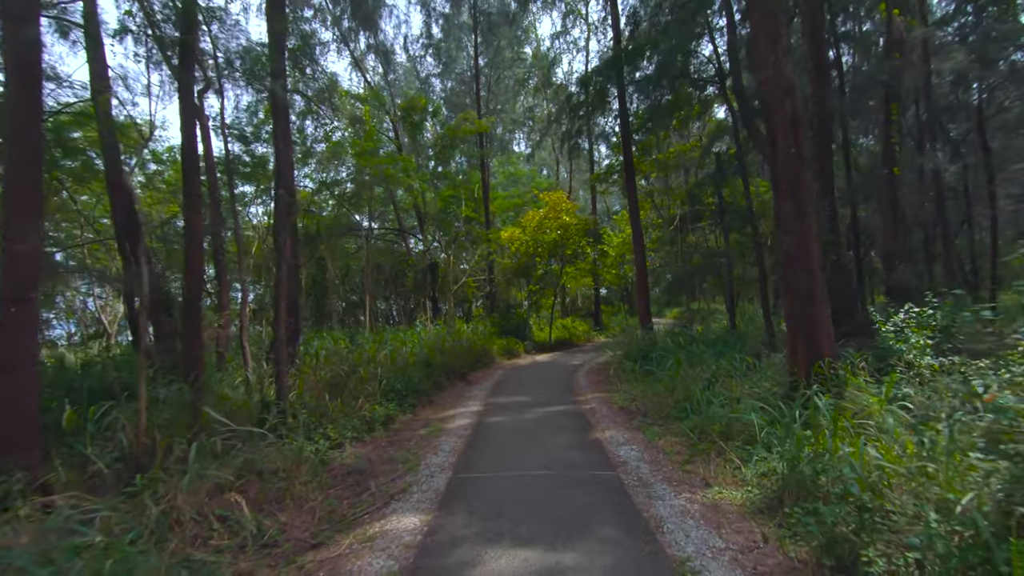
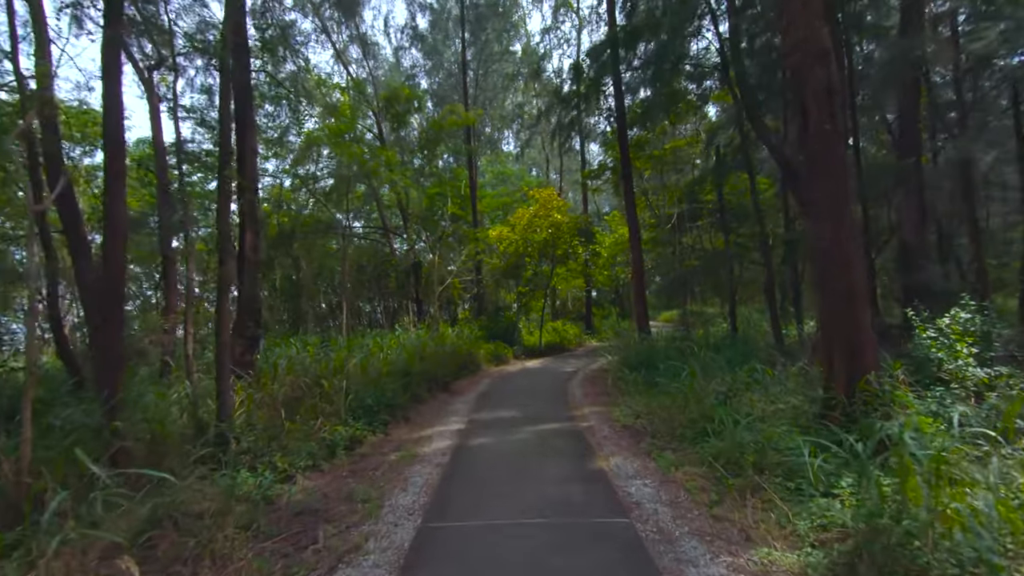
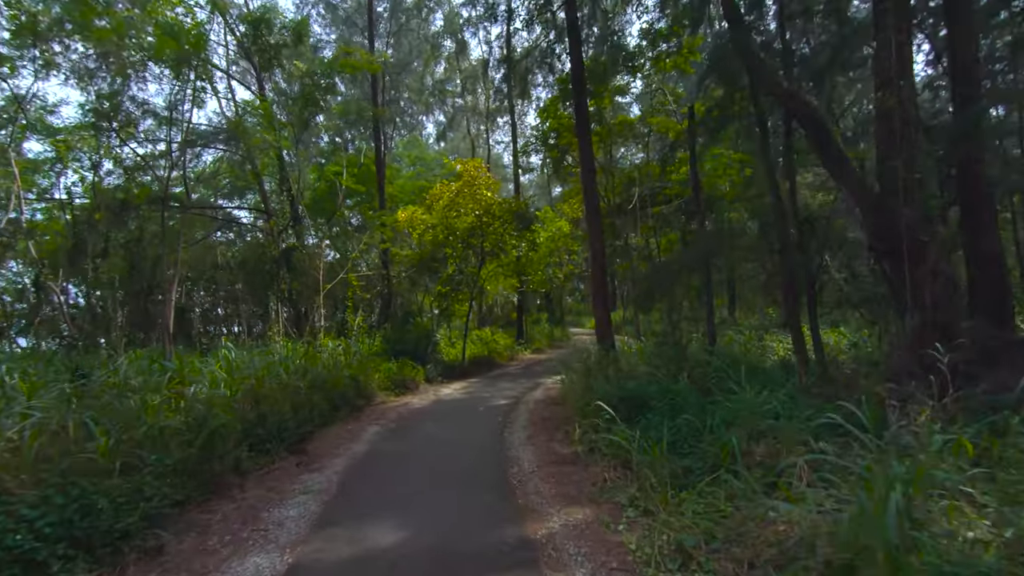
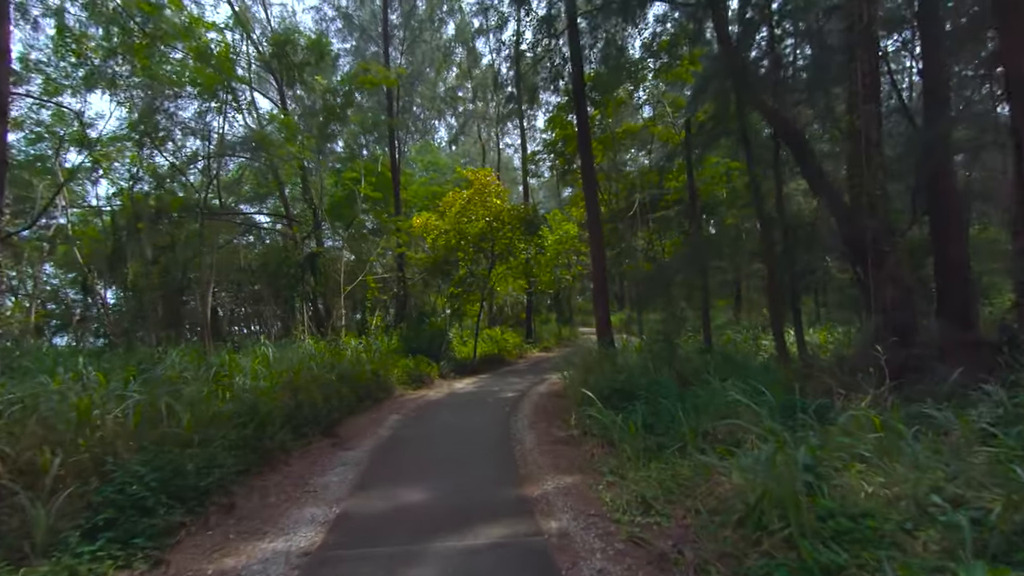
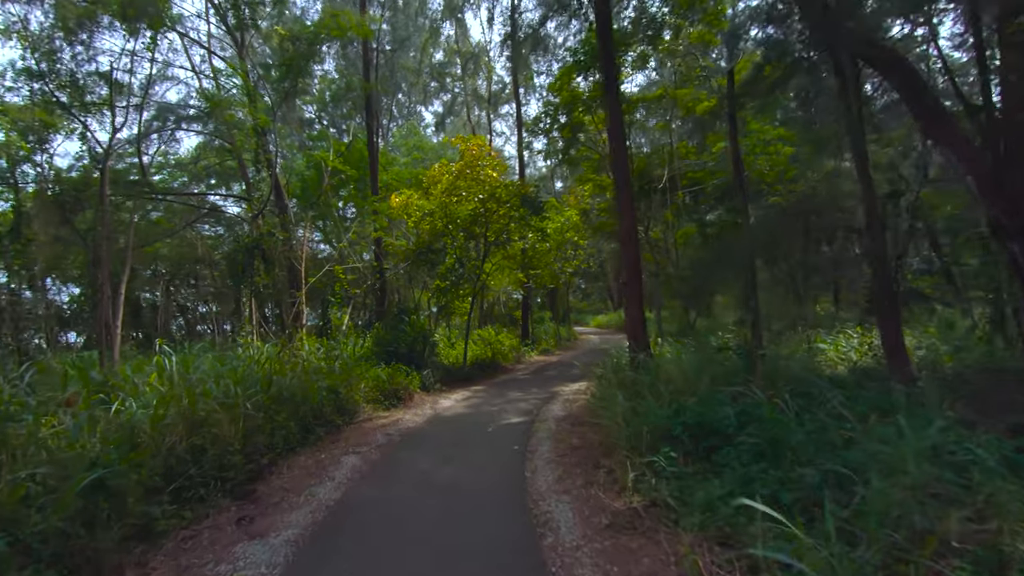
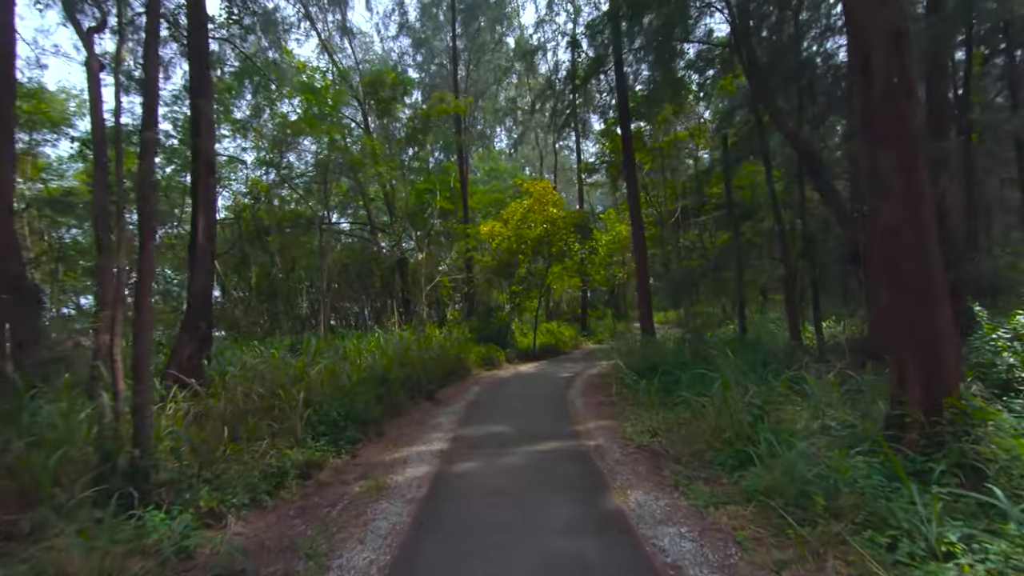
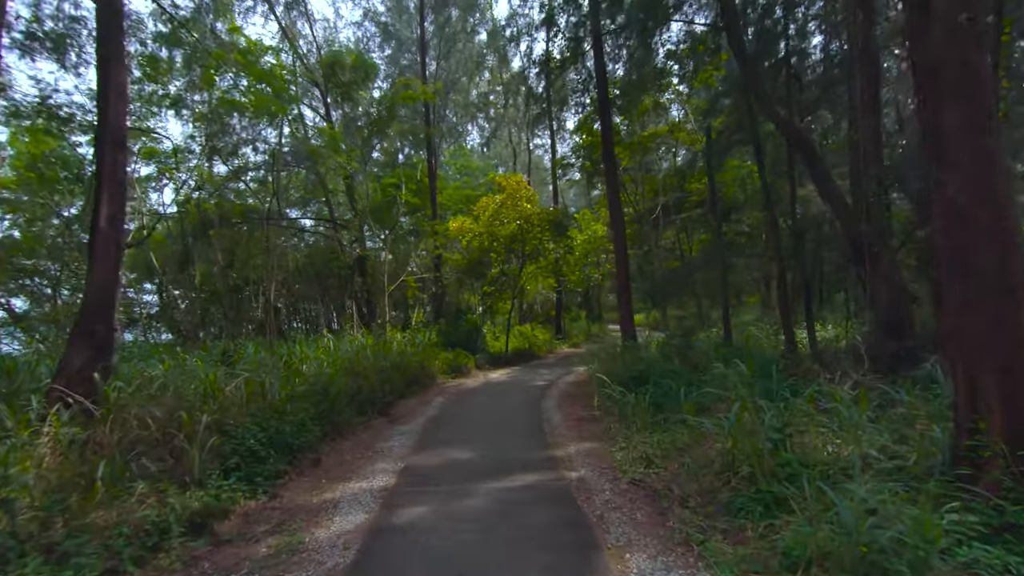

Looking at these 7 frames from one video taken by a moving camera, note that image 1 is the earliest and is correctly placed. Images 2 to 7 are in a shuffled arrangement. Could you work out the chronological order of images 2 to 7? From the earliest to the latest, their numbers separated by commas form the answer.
2, 6, 7, 4, 3, 5
